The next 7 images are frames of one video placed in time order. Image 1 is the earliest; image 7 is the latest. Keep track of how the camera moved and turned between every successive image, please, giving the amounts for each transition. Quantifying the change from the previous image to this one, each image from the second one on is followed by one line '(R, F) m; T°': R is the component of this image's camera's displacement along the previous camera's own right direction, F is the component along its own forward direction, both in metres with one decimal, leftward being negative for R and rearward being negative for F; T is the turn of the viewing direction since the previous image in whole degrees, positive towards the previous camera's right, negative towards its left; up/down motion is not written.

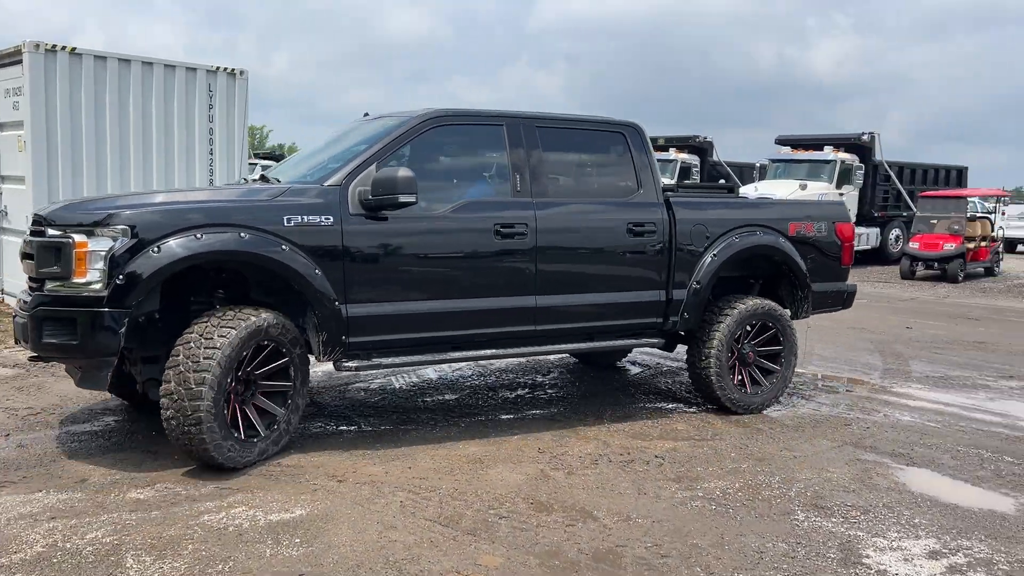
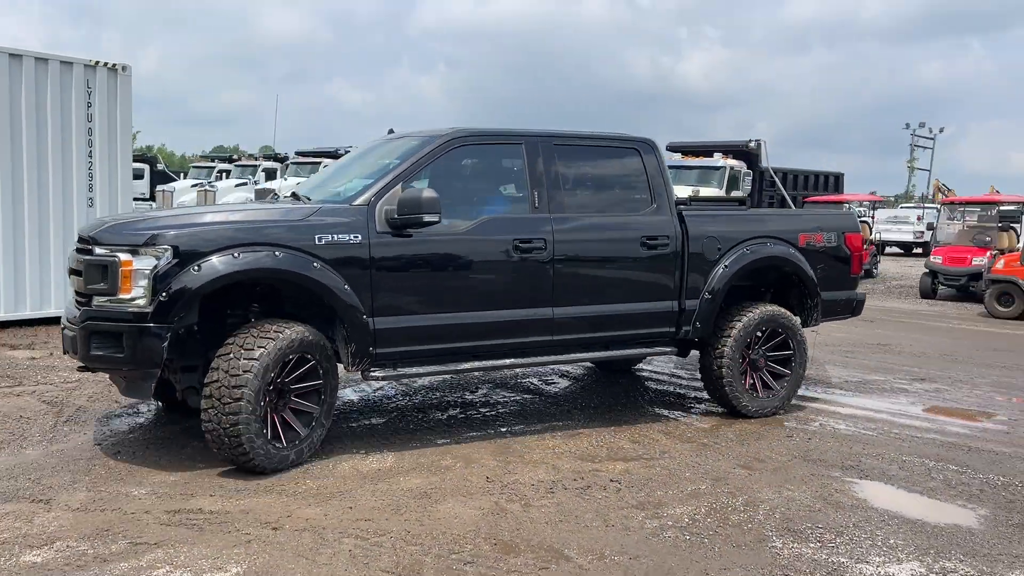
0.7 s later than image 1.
(-0.3, +0.4) m; +8°
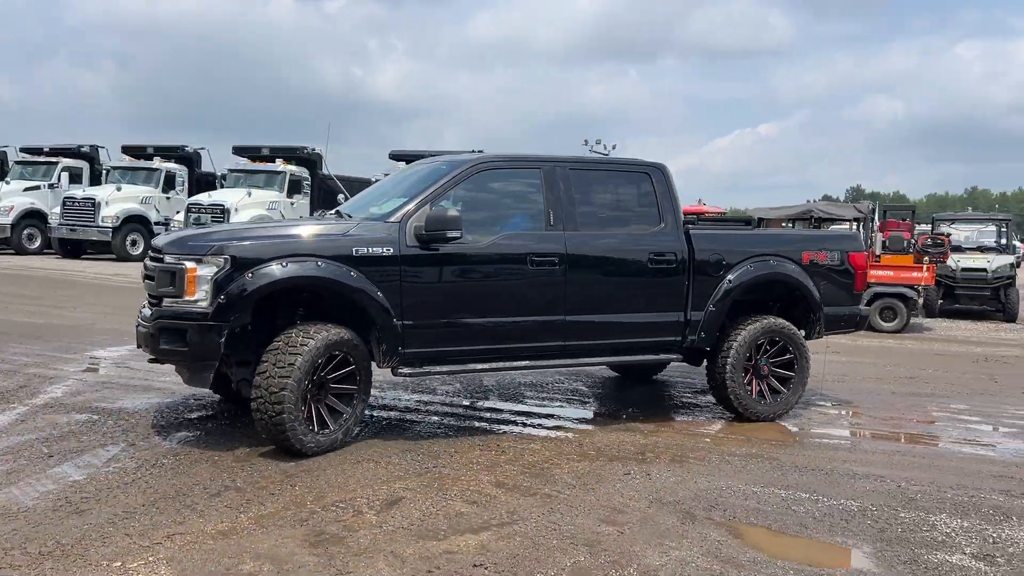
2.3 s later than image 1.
(-0.5, +1.1) m; +20°
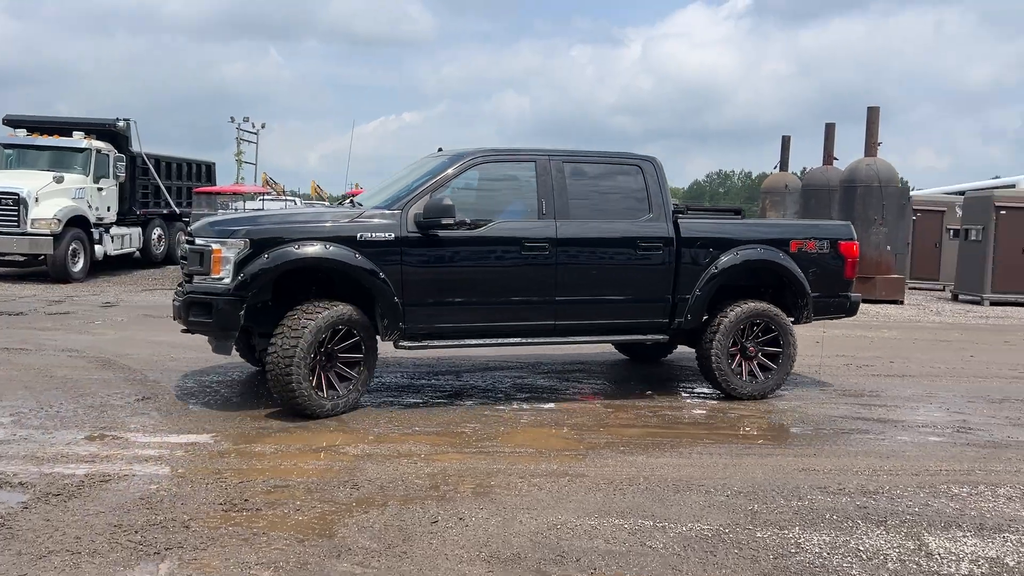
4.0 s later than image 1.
(-0.5, +1.3) m; +23°
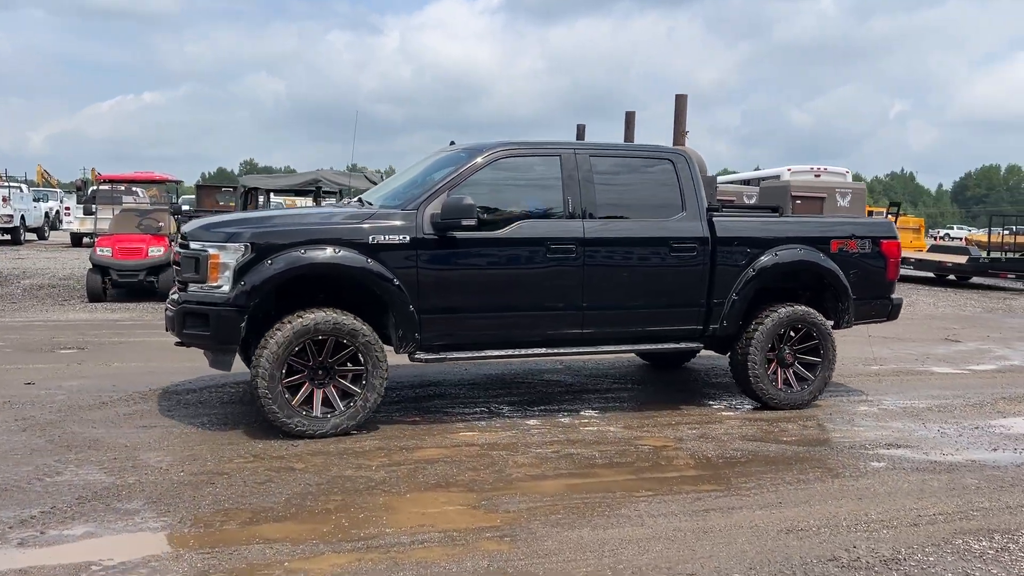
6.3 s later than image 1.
(-0.6, +1.6) m; +16°
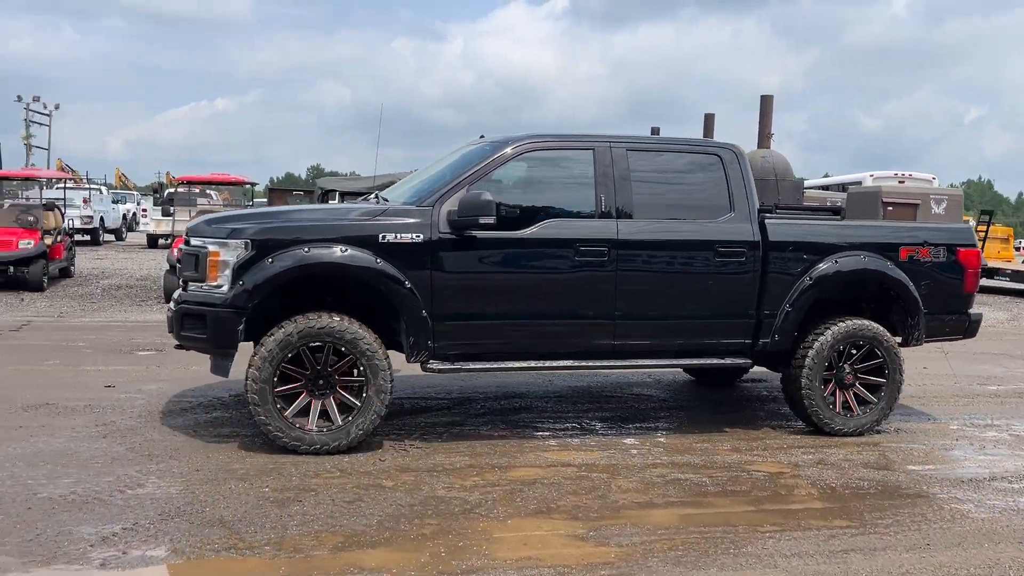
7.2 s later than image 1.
(-0.3, +0.4) m; -4°
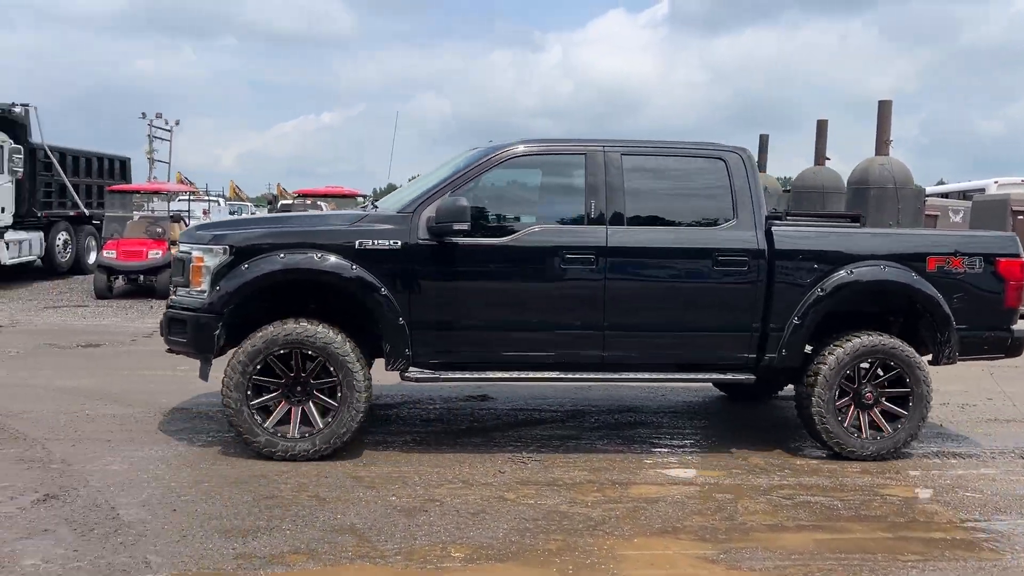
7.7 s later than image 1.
(-0.1, 0.0) m; -6°
